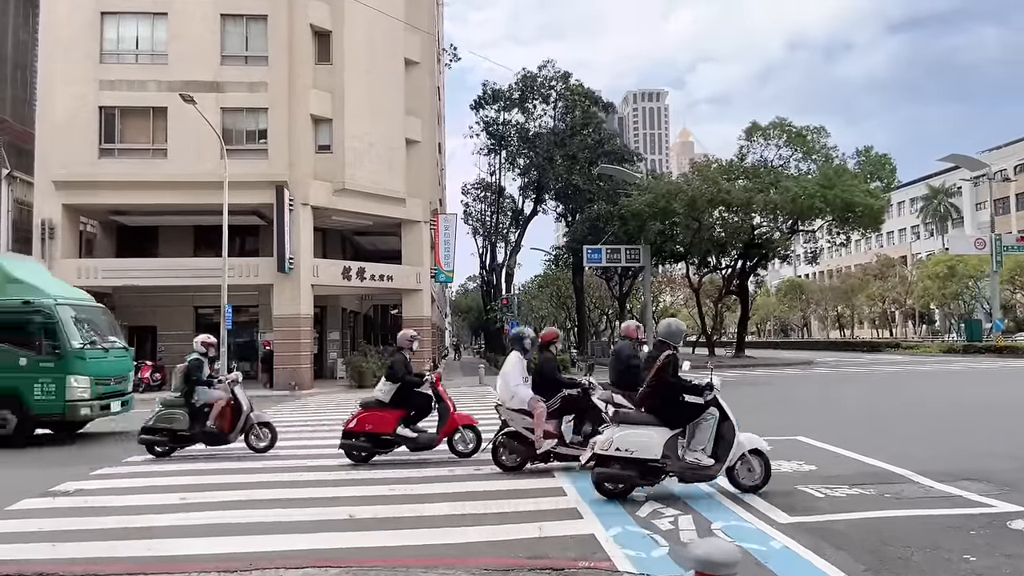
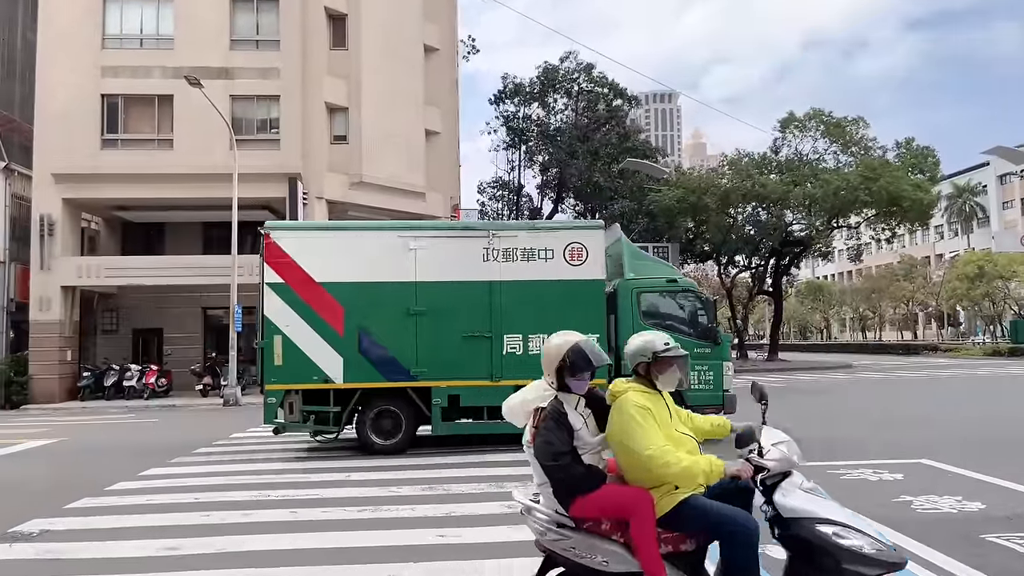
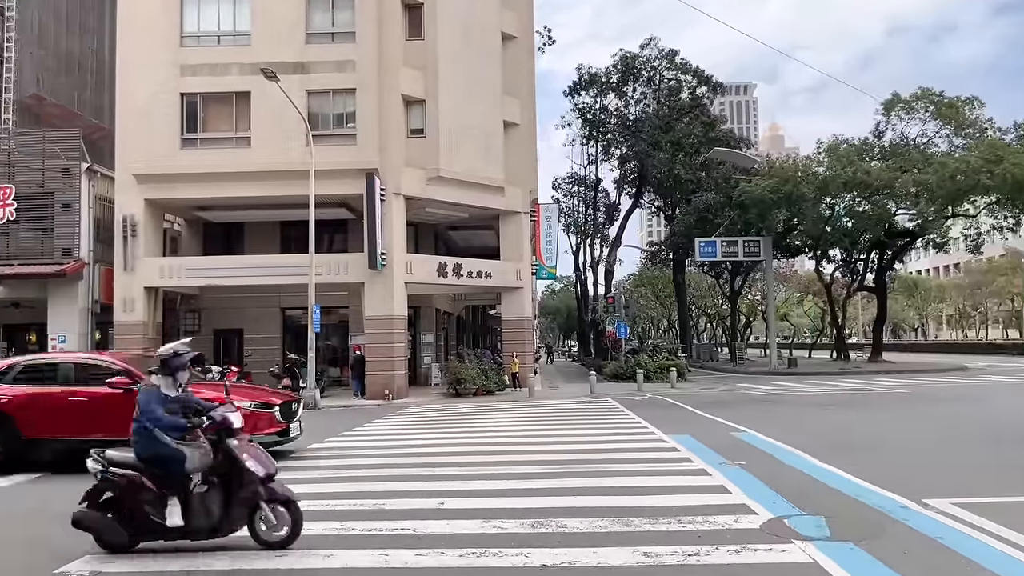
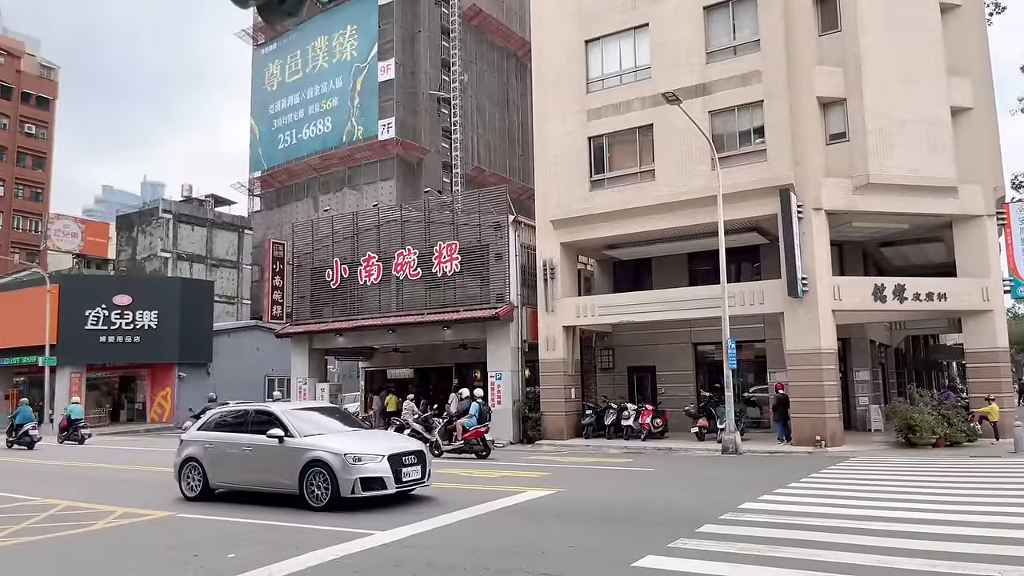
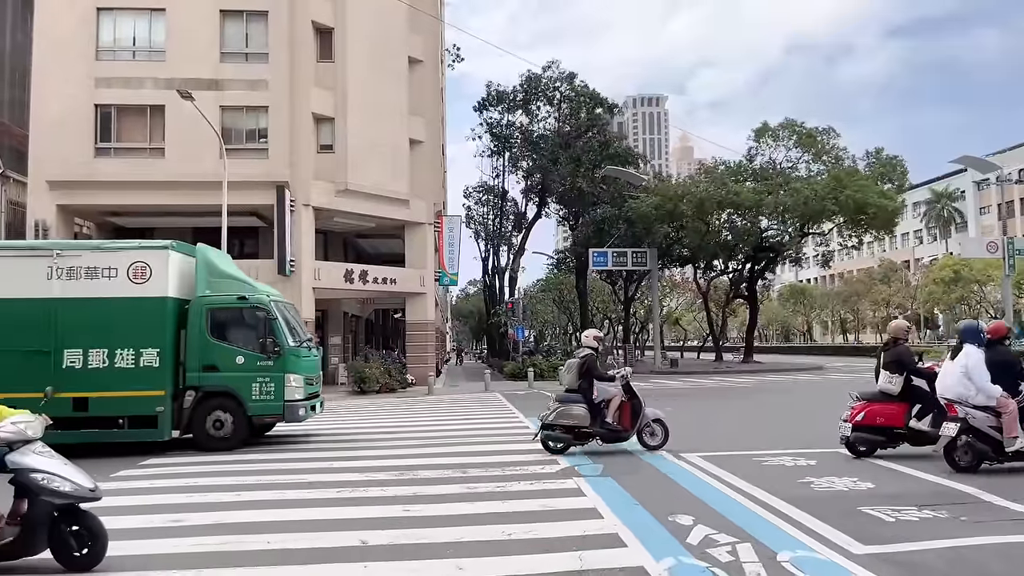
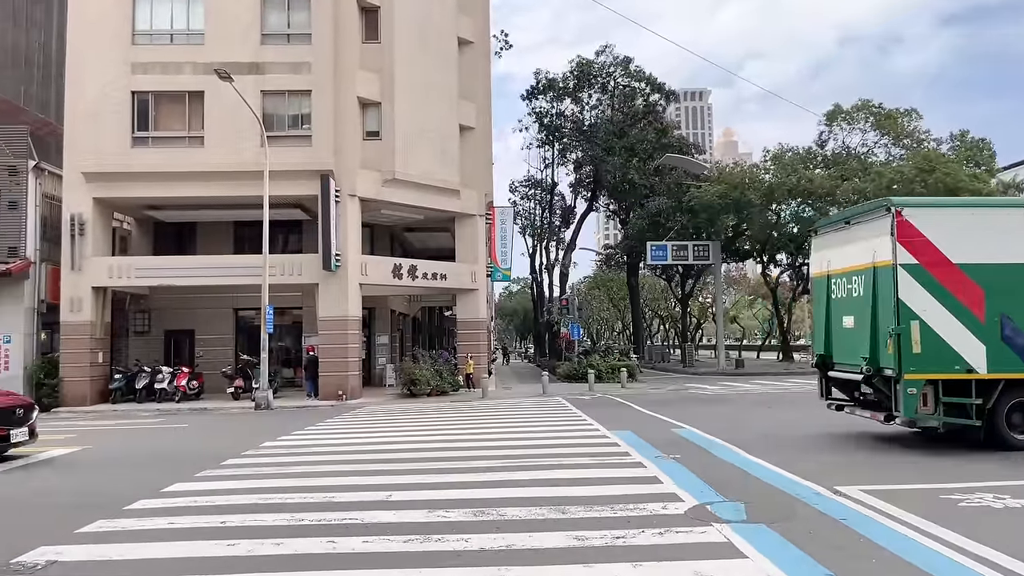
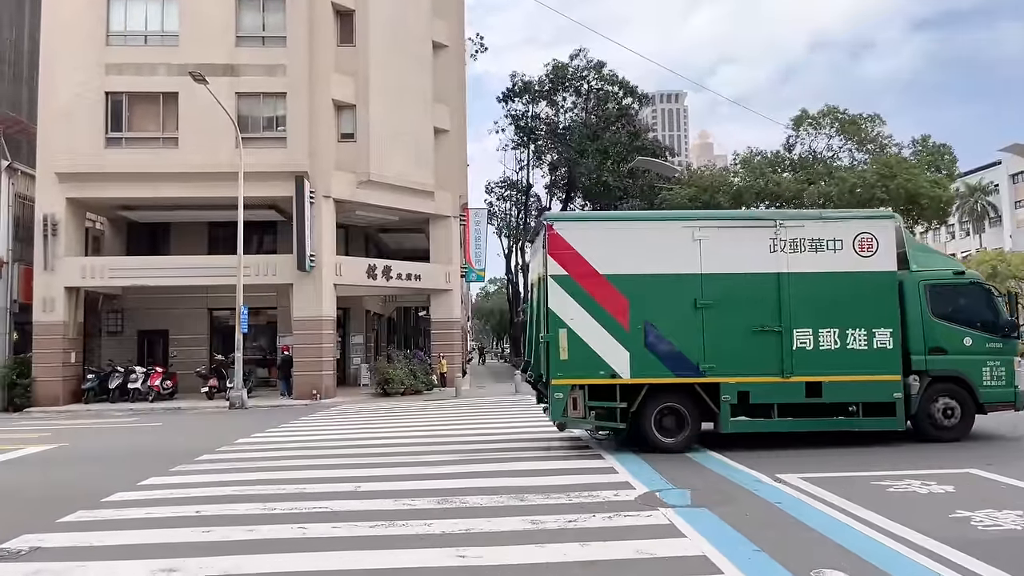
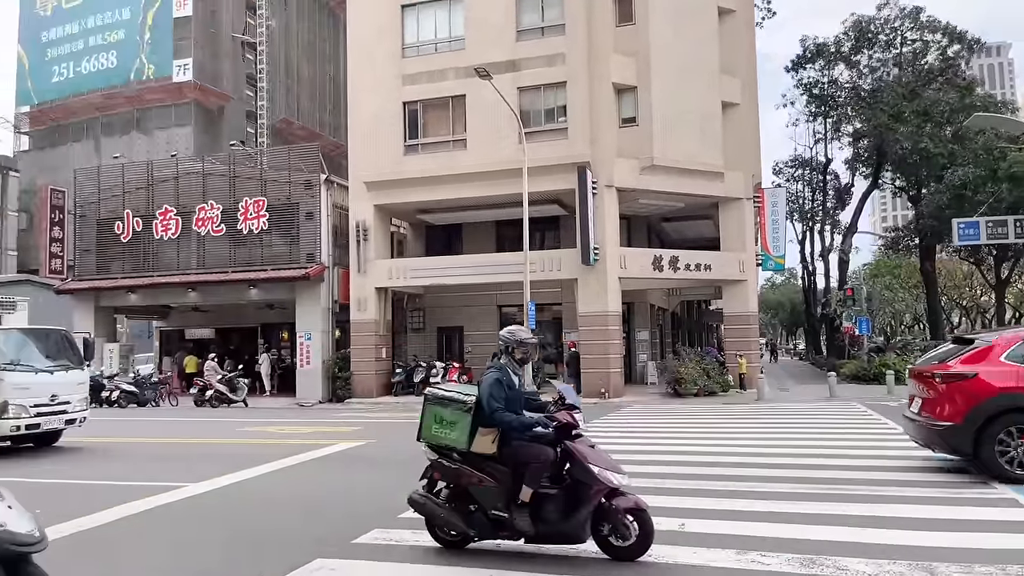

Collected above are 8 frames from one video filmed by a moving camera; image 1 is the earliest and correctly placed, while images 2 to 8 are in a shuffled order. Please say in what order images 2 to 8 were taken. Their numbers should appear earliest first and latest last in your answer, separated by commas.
5, 2, 7, 6, 3, 8, 4
